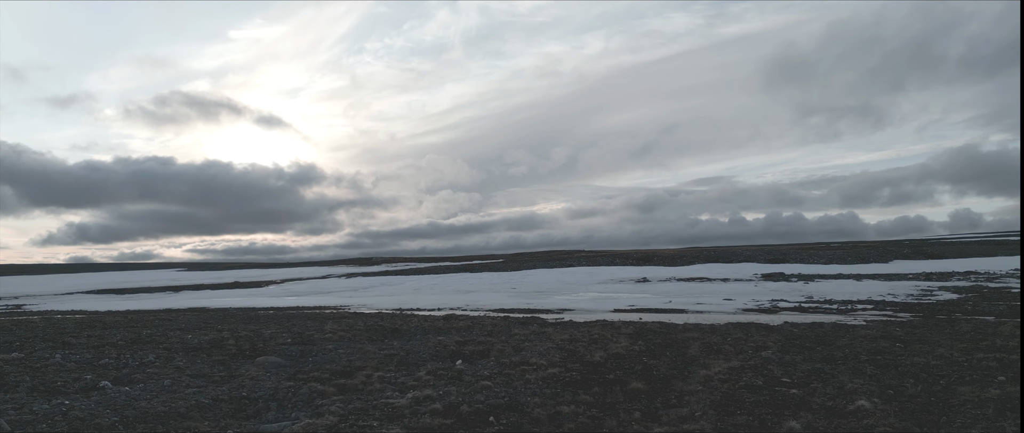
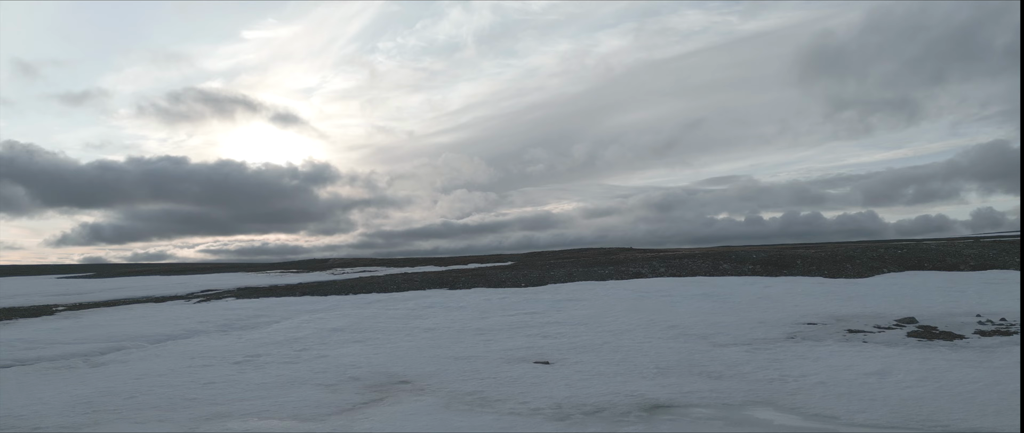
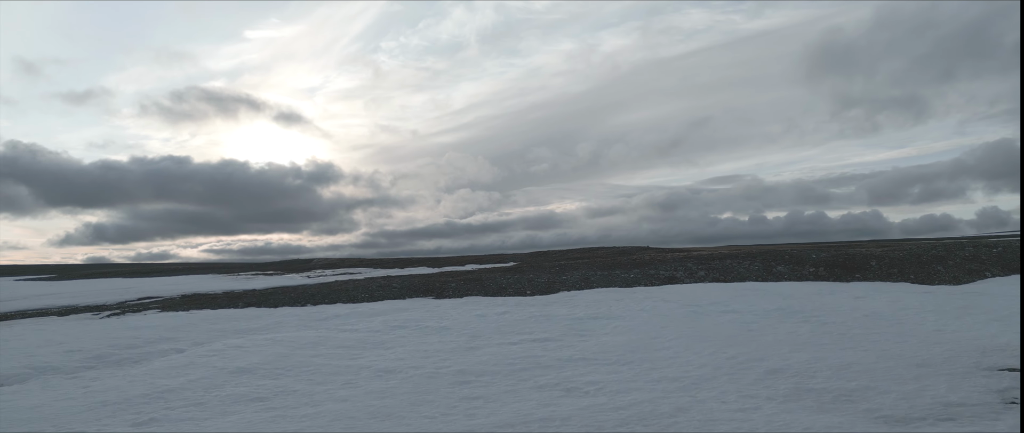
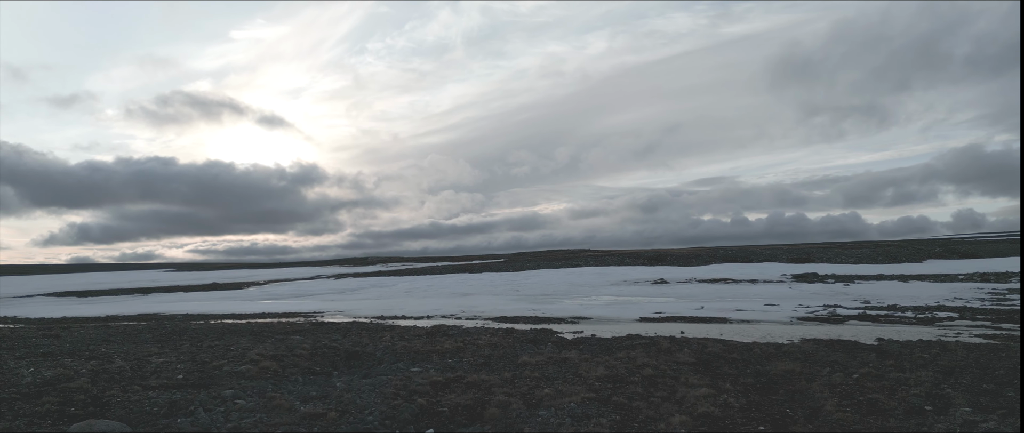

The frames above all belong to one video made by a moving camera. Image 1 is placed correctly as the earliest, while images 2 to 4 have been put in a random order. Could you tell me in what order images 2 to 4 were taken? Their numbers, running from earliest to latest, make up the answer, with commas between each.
4, 2, 3
